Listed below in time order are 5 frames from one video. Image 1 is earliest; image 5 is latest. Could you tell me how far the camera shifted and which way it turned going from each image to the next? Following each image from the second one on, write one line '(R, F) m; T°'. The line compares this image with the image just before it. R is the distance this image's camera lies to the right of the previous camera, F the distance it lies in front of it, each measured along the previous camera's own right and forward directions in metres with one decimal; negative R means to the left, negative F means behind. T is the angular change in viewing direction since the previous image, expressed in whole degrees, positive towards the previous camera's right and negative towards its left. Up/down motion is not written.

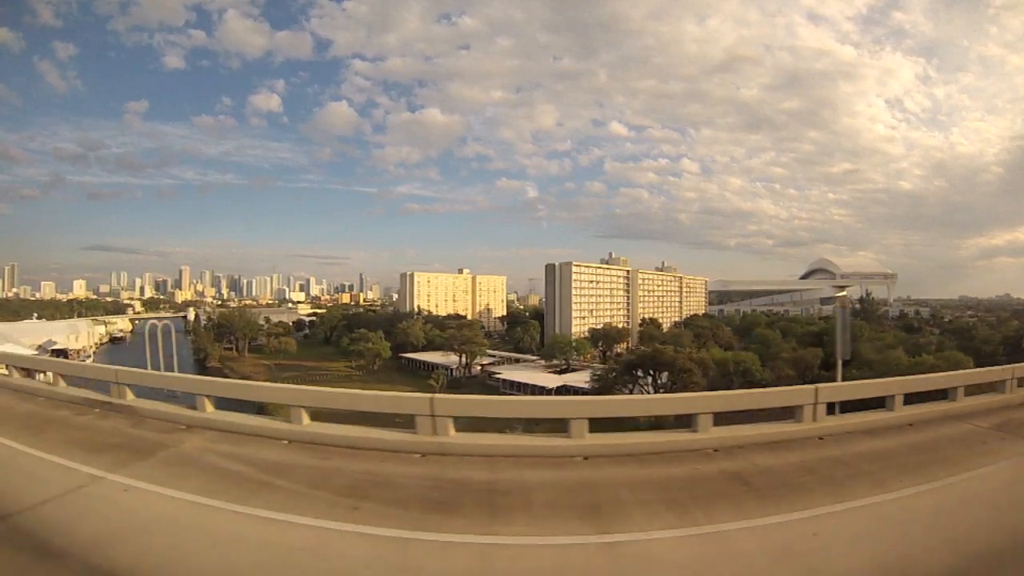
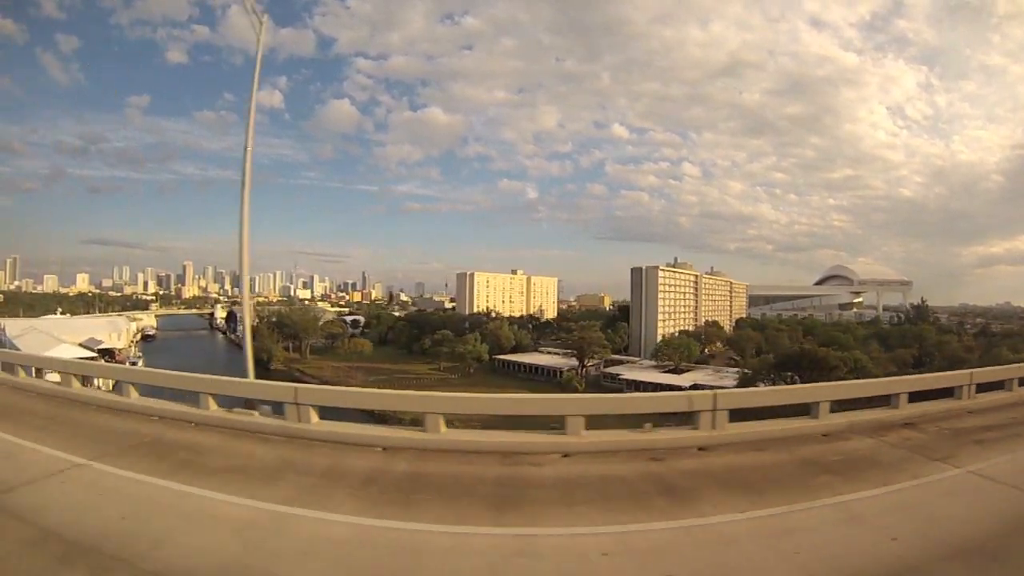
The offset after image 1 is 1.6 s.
(-1.2, -0.2) m; 0°
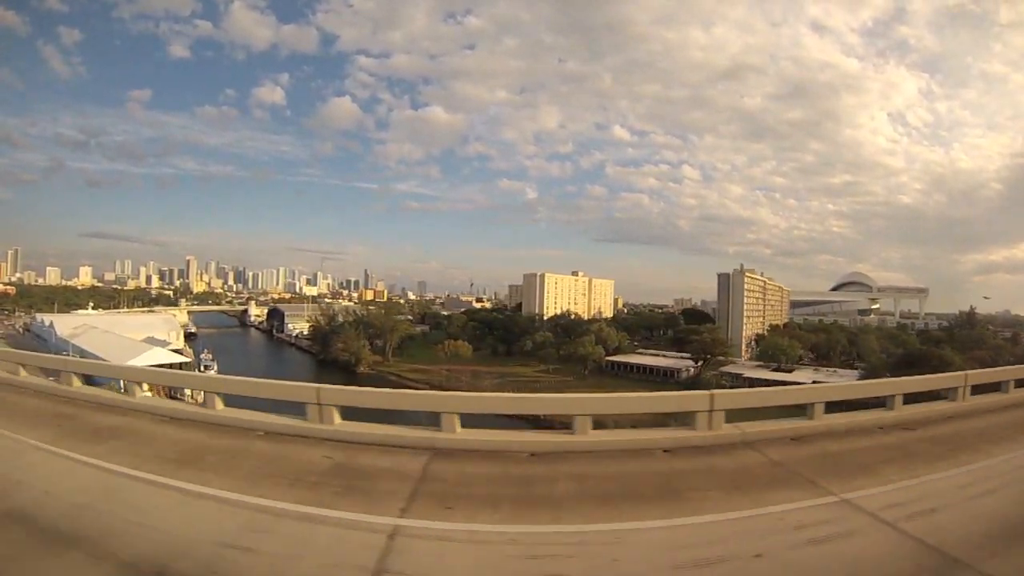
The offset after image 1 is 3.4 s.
(-1.4, -0.4) m; 0°
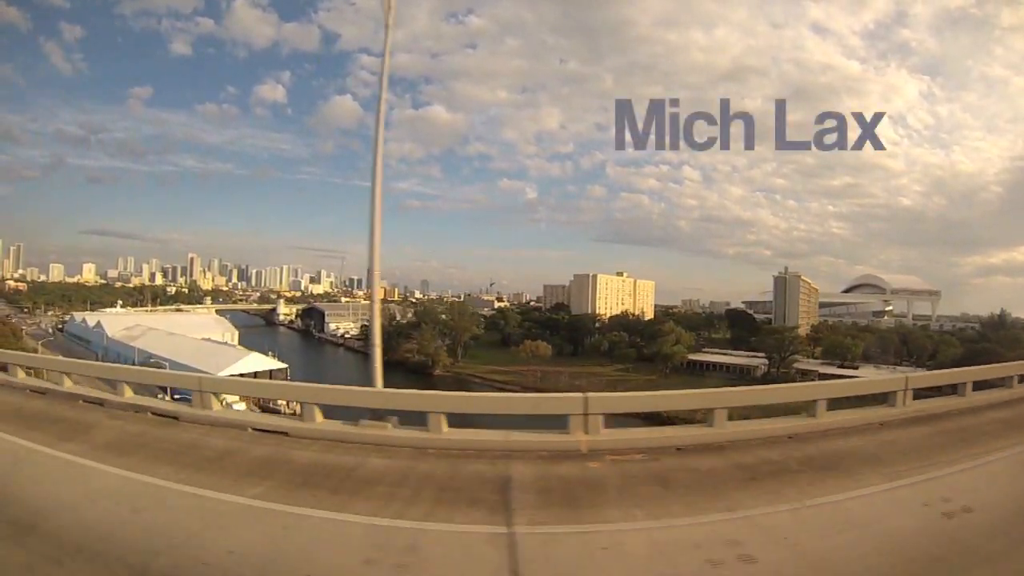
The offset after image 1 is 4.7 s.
(-1.1, -0.5) m; 0°
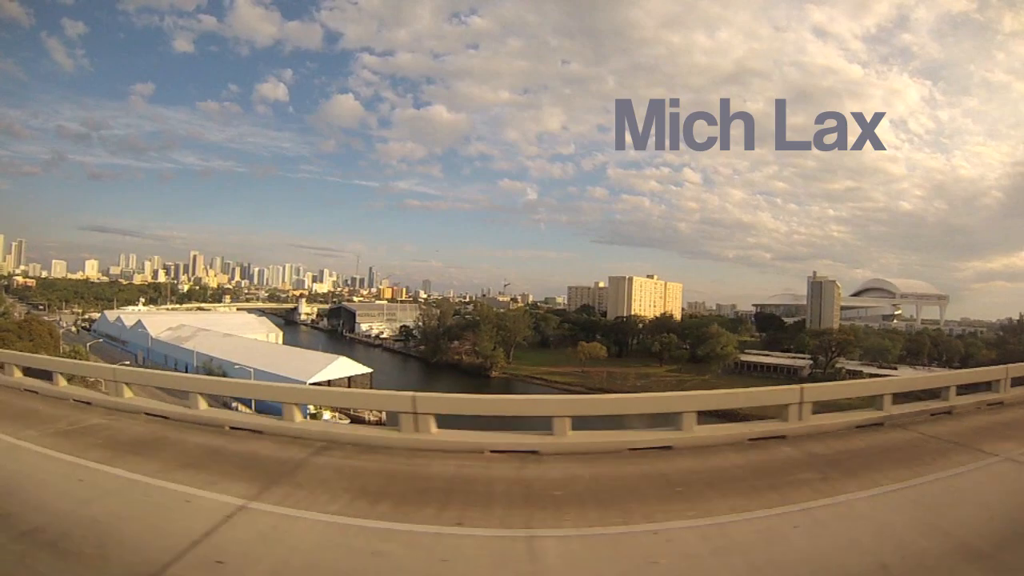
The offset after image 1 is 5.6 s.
(-0.8, -0.4) m; 0°
